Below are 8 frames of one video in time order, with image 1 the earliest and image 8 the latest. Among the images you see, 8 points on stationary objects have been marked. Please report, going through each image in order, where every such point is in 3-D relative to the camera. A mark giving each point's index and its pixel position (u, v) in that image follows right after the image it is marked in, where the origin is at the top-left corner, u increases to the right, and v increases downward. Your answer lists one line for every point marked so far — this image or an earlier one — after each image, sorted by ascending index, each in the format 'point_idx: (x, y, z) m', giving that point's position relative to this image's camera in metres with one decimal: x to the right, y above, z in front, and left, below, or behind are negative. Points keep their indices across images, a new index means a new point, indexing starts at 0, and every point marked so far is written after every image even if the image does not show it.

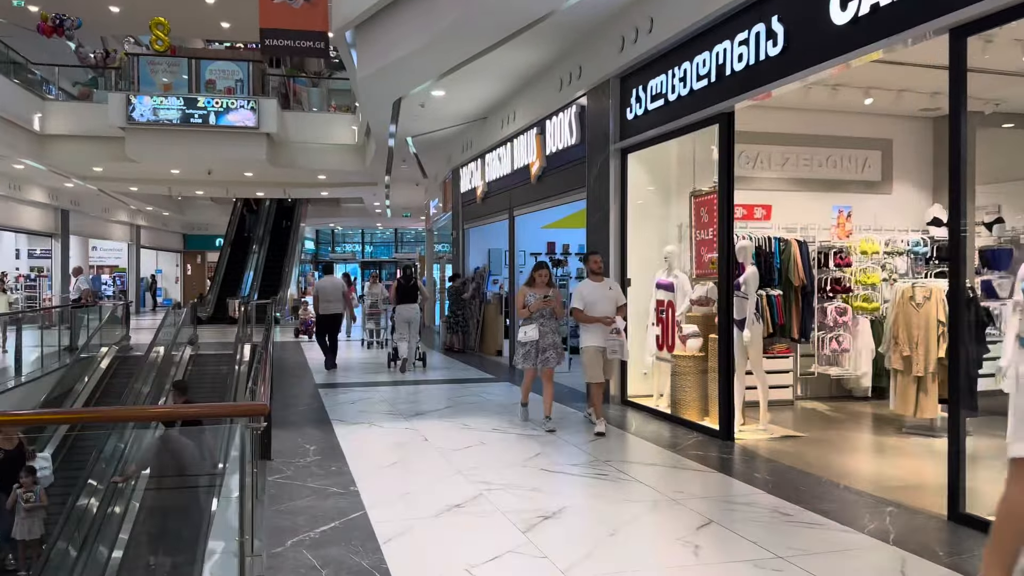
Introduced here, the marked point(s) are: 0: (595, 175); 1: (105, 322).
0: (+0.8, +1.1, +7.6) m
1: (-6.5, -0.5, +12.9) m
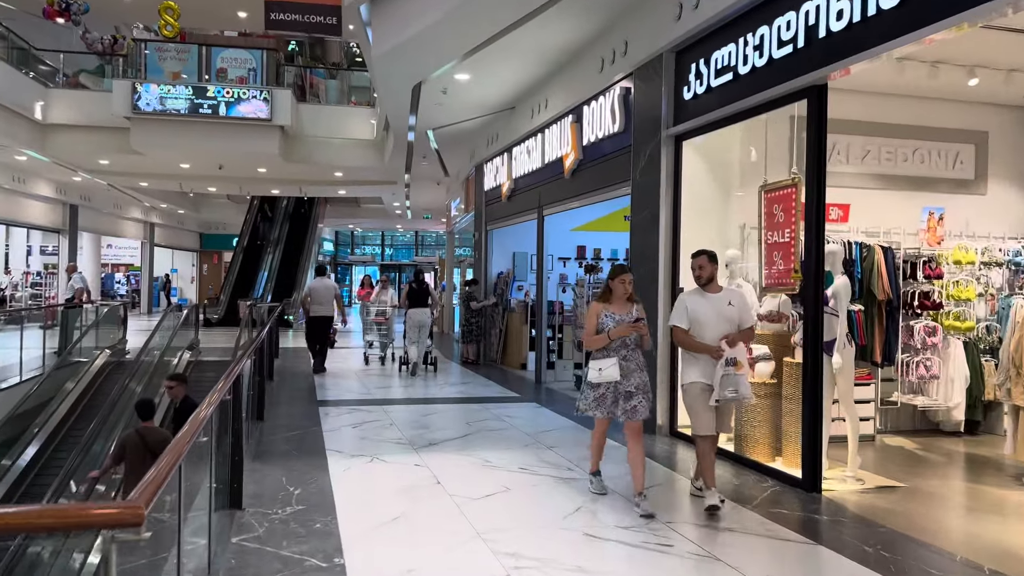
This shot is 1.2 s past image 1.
0: (+1.1, +1.0, +6.6) m
1: (-6.1, -0.5, +12.0) m
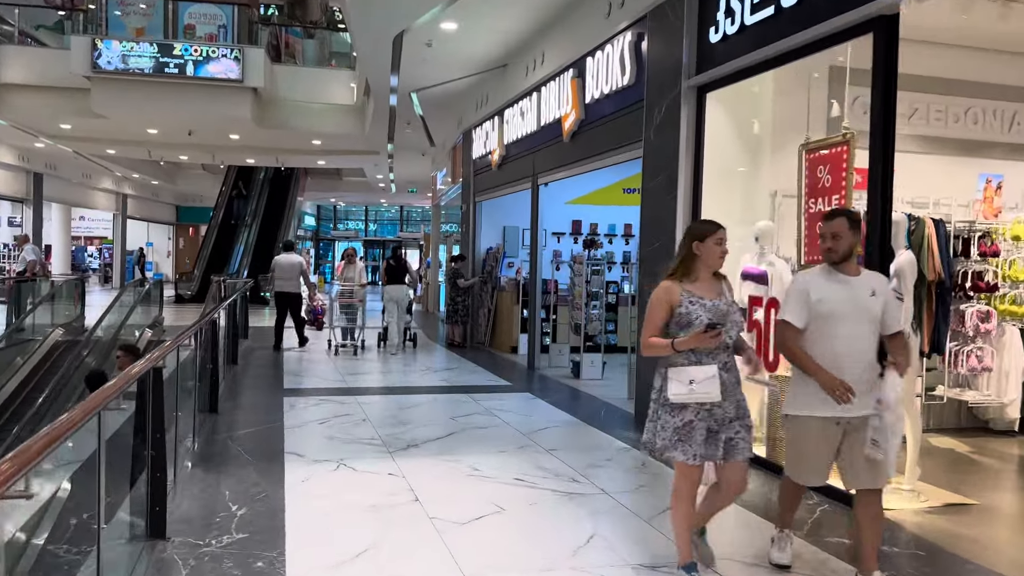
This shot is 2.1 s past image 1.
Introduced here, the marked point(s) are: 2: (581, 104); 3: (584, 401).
0: (+1.0, +1.1, +5.7) m
1: (-6.2, -0.1, +11.1) m
2: (+0.6, +1.6, +7.0) m
3: (+0.6, -0.9, +6.6) m
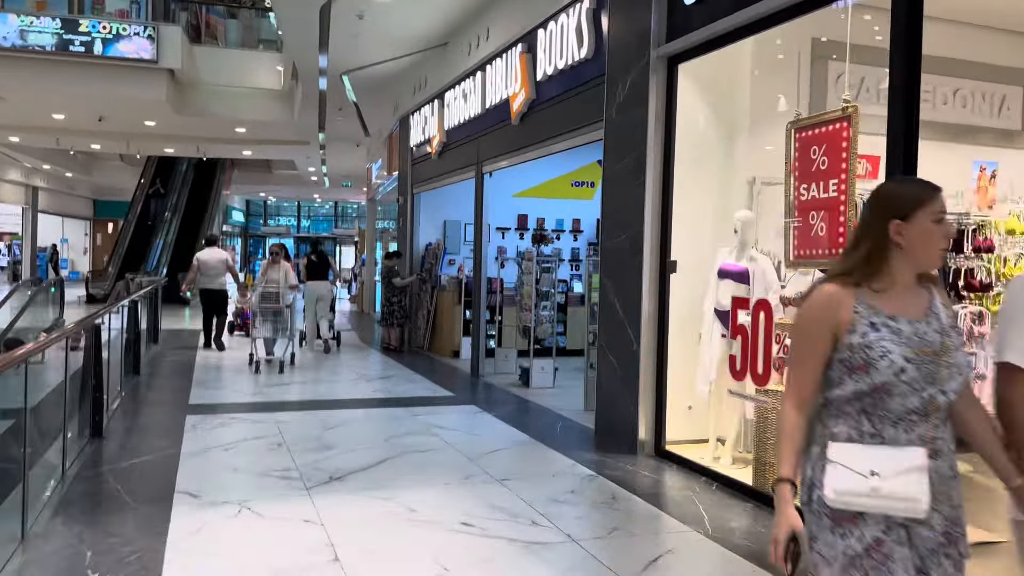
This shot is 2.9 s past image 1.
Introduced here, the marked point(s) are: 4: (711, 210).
0: (+0.7, +1.1, +5.0) m
1: (-7.0, -0.1, +9.8) m
2: (+0.1, +1.6, +6.2) m
3: (+0.2, -0.9, +5.9) m
4: (+1.2, +0.4, +4.7) m
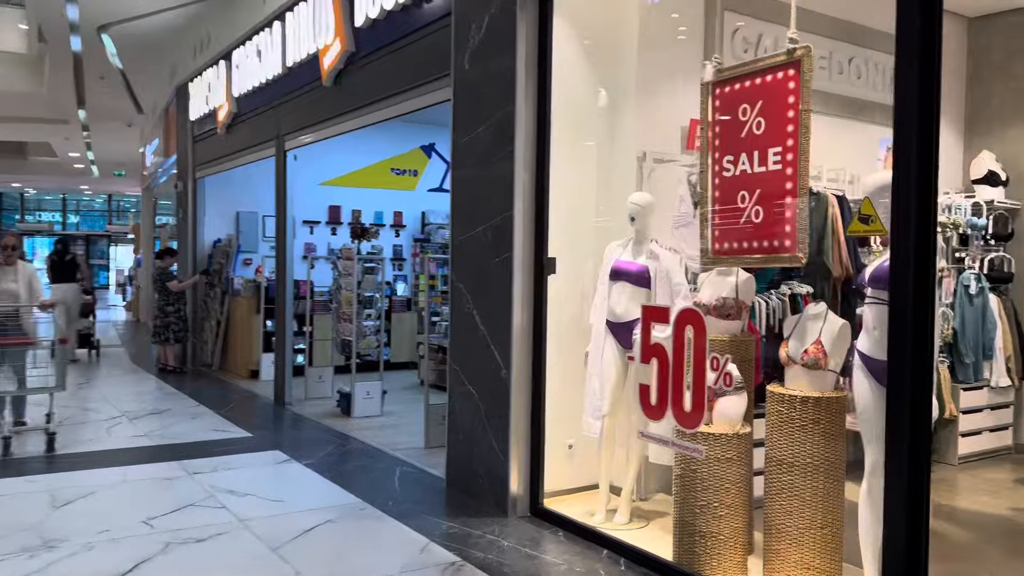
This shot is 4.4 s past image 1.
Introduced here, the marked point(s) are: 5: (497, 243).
0: (-0.2, +1.1, +3.8) m
1: (-8.7, -0.3, +6.7) m
2: (-1.0, +1.5, +4.9) m
3: (-0.8, -1.0, +4.5) m
4: (+0.4, +0.4, +3.7) m
5: (-0.1, +0.2, +3.7) m
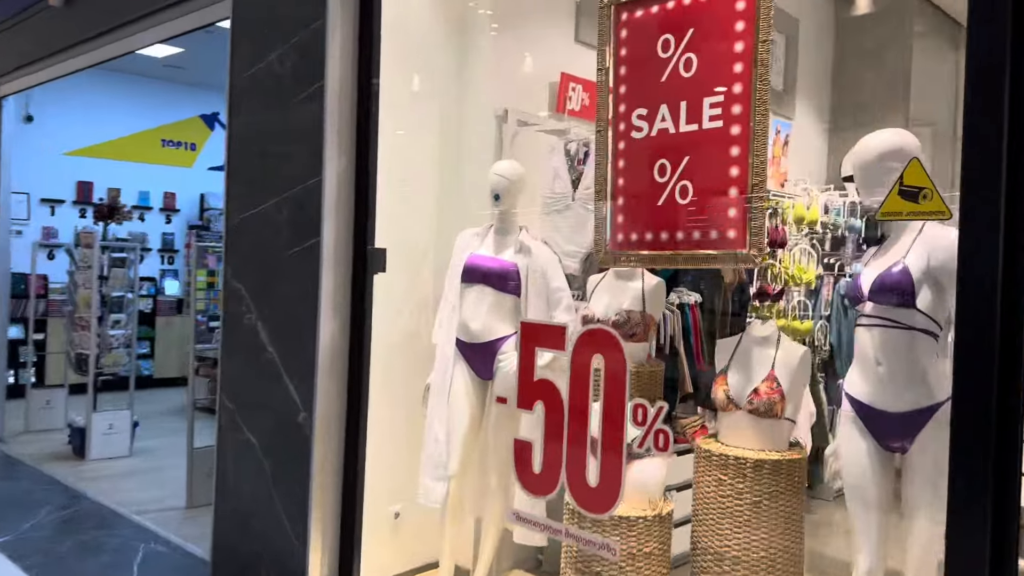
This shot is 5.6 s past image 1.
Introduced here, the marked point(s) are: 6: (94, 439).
0: (-0.8, +1.1, +2.6) m
1: (-9.8, -0.1, +3.4) m
2: (-1.8, +1.6, +3.5) m
3: (-1.6, -0.9, +3.2) m
4: (-0.2, +0.4, +2.6) m
5: (-0.7, +0.2, +2.5) m
6: (-2.2, -0.8, +4.3) m
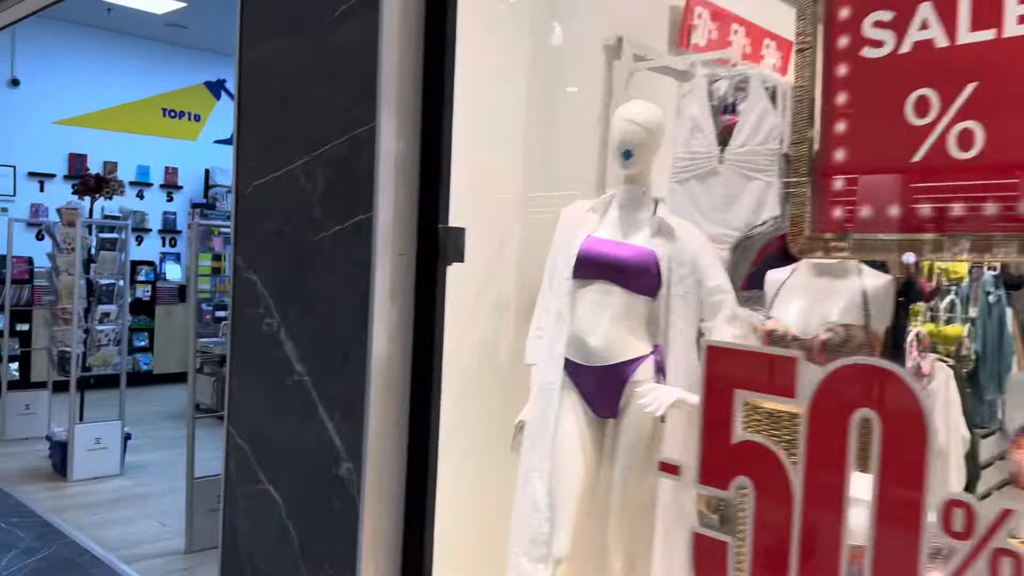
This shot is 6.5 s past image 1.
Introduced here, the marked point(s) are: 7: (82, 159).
0: (-0.5, +1.1, +1.9) m
1: (-9.5, 0.0, +2.7) m
2: (-1.5, +1.6, +2.7) m
3: (-1.4, -0.9, +2.5) m
4: (0.0, +0.4, +1.9) m
5: (-0.4, +0.2, +1.8) m
6: (-1.9, -0.7, +3.6) m
7: (-3.2, +1.0, +6.1) m
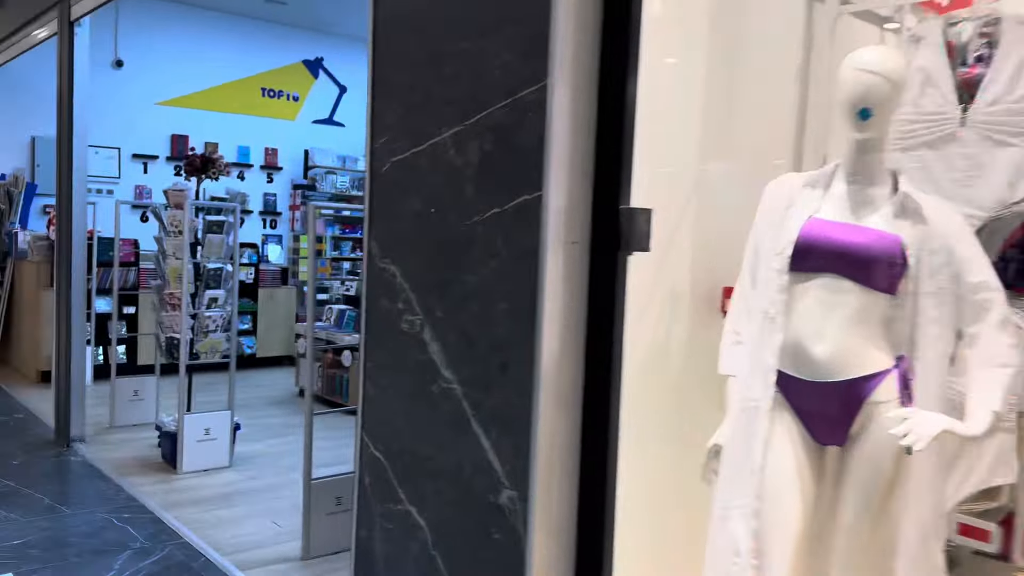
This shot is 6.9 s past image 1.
0: (-0.2, +1.1, +1.6) m
1: (-9.0, 0.0, +3.3) m
2: (-1.1, +1.6, +2.5) m
3: (-1.0, -0.9, +2.3) m
4: (+0.4, +0.4, +1.6) m
5: (-0.1, +0.2, +1.5) m
6: (-1.4, -0.7, +3.5) m
7: (-2.4, +1.1, +6.0) m
